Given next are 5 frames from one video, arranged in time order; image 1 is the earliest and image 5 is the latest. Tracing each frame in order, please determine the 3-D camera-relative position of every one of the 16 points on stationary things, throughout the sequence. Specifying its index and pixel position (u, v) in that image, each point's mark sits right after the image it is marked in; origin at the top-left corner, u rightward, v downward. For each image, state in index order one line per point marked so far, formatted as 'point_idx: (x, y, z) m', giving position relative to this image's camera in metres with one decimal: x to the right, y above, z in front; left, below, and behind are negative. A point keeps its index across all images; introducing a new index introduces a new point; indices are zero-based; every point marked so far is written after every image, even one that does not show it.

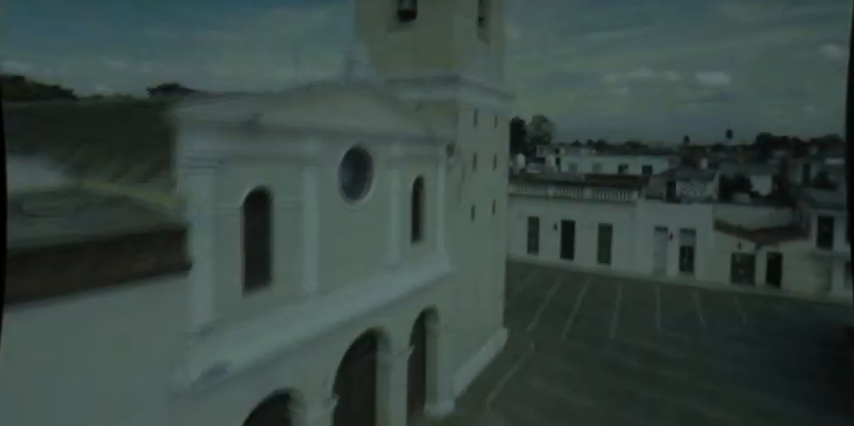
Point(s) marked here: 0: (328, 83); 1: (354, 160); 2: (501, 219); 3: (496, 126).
0: (-0.9, +1.1, +4.0) m
1: (-0.7, +0.5, +4.5) m
2: (+1.3, -0.1, +7.7) m
3: (+1.1, +1.3, +7.2) m
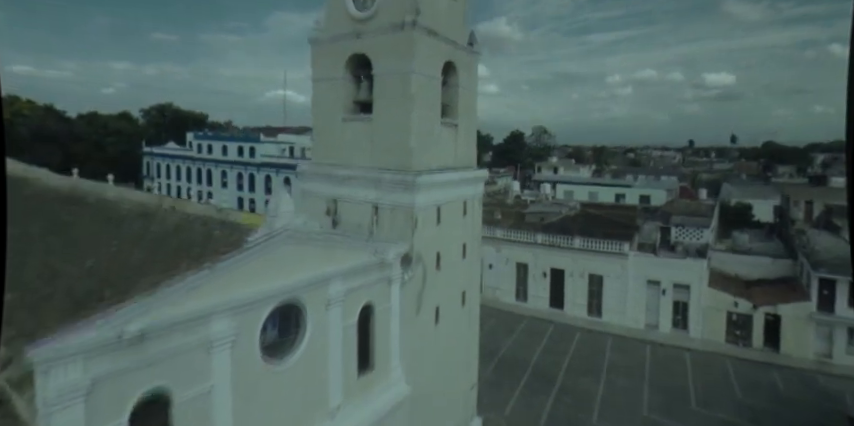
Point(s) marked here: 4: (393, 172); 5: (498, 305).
0: (-1.4, -0.3, +3.6) m
1: (-1.3, -0.9, +4.1) m
2: (+0.7, -1.4, +7.3) m
3: (+0.6, 0.0, +6.8) m
4: (-0.4, +0.5, +5.7) m
5: (+2.1, -2.7, +13.4) m
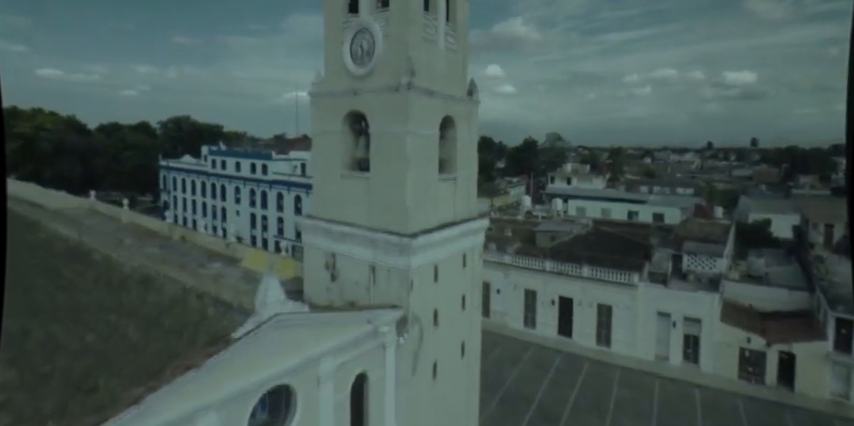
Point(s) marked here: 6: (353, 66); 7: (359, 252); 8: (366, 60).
0: (-1.5, -1.0, +3.6) m
1: (-1.4, -1.6, +4.1) m
2: (+0.8, -2.2, +7.2) m
3: (+0.6, -0.8, +6.7) m
4: (-0.5, -0.2, +5.7) m
5: (+2.3, -3.4, +13.4) m
6: (-1.0, +1.9, +6.0) m
7: (-0.9, -0.5, +6.0) m
8: (-0.8, +2.0, +5.9) m
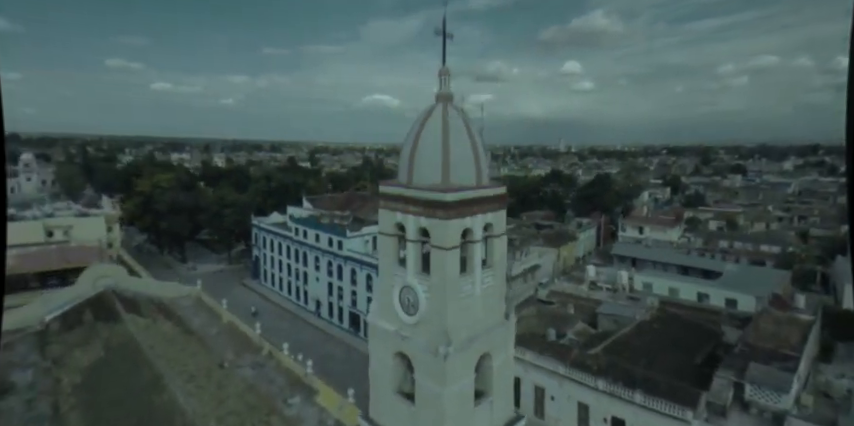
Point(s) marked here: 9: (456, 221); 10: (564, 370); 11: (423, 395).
0: (-1.3, -4.5, +4.9) m
1: (-1.1, -5.1, +5.3) m
2: (+1.5, -5.7, +8.1) m
3: (+1.2, -4.2, +7.6) m
4: (0.0, -3.7, +6.7) m
5: (+4.0, -6.8, +13.9) m
6: (-0.4, -1.6, +7.1) m
7: (-0.3, -4.0, +7.1) m
8: (-0.2, -1.5, +7.0) m
9: (+0.4, -0.1, +6.6) m
10: (+4.1, -4.7, +13.9) m
11: (0.0, -2.7, +6.8) m
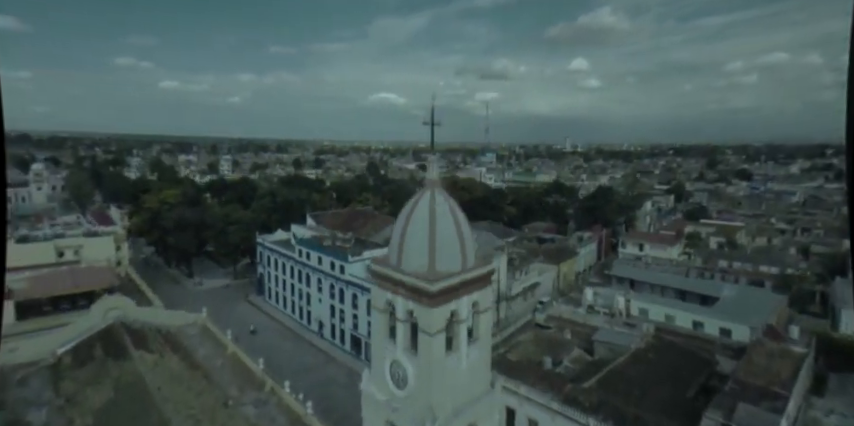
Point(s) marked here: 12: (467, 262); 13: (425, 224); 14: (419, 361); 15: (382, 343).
0: (-1.6, -5.8, +5.3) m
1: (-1.3, -6.4, +5.8) m
2: (+1.3, -6.9, +8.5) m
3: (+1.0, -5.5, +8.0) m
4: (-0.2, -5.0, +7.1) m
5: (+3.9, -8.0, +14.3) m
6: (-0.6, -2.9, +7.6) m
7: (-0.5, -5.3, +7.5) m
8: (-0.4, -2.8, +7.4) m
9: (+0.2, -1.4, +7.0) m
10: (+4.0, -6.0, +14.2) m
11: (-0.2, -4.0, +7.3) m
12: (+0.6, -0.8, +7.4) m
13: (0.0, -0.1, +7.1) m
14: (-0.1, -2.3, +7.2) m
15: (-0.7, -2.1, +7.7) m
